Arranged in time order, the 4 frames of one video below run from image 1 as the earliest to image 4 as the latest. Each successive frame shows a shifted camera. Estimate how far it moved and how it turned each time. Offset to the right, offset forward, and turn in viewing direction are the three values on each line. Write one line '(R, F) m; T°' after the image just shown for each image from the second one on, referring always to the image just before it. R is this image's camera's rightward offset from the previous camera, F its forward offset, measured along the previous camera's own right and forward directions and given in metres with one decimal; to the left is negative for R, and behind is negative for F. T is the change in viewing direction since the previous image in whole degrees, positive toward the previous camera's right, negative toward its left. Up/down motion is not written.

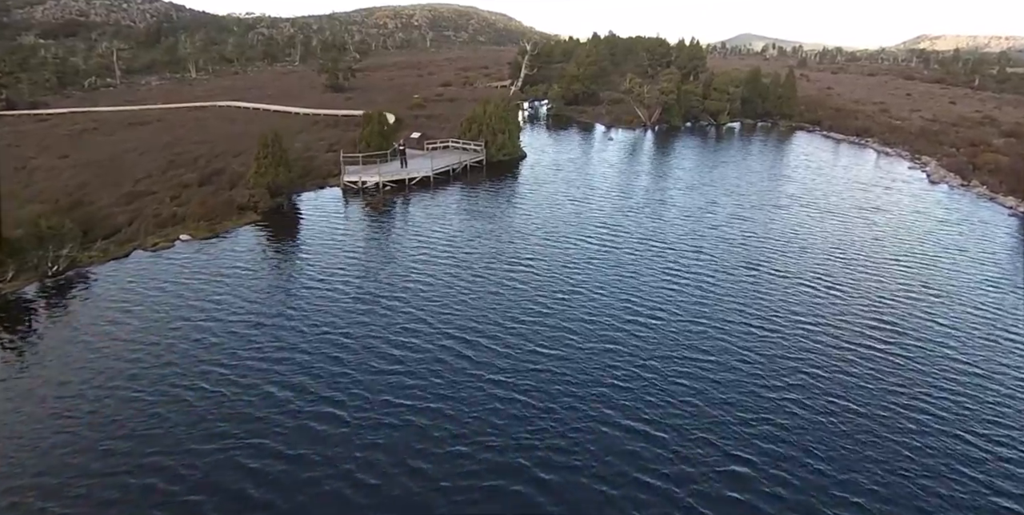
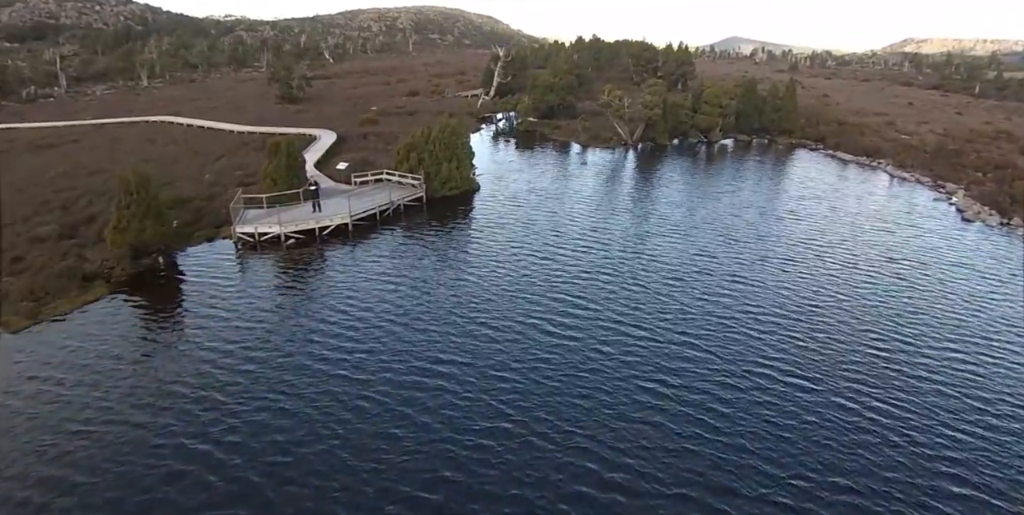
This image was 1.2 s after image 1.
(+3.6, +12.1) m; +1°
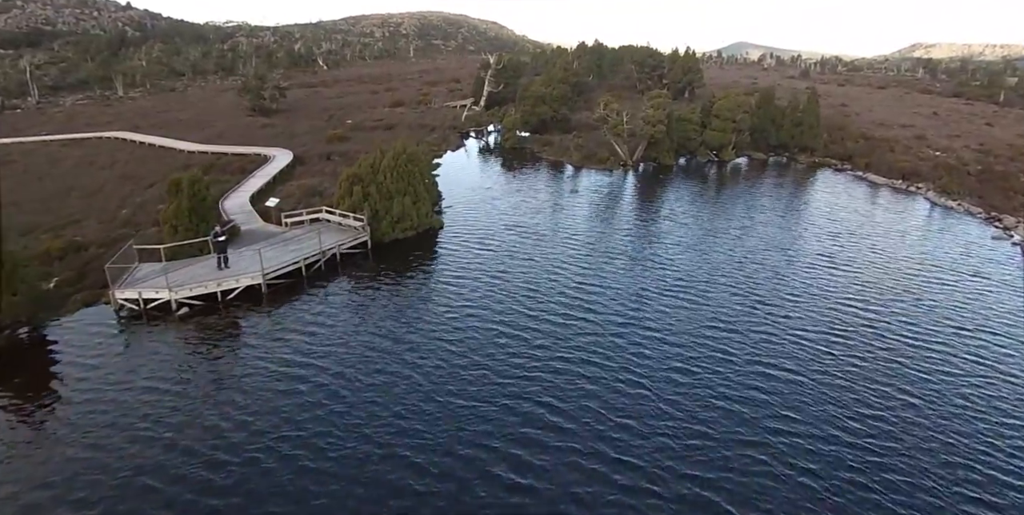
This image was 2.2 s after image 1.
(+2.6, +10.4) m; -1°
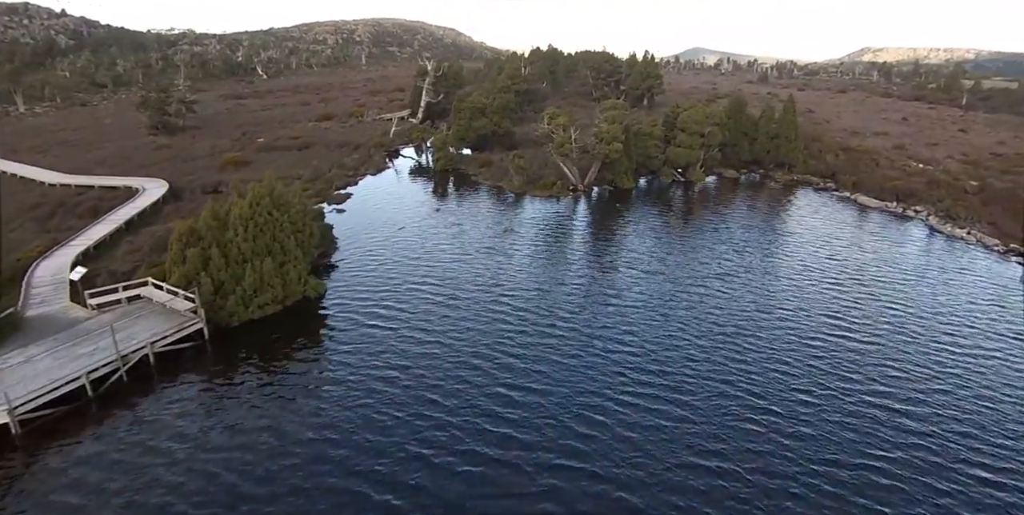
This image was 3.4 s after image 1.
(+3.2, +12.0) m; +3°
